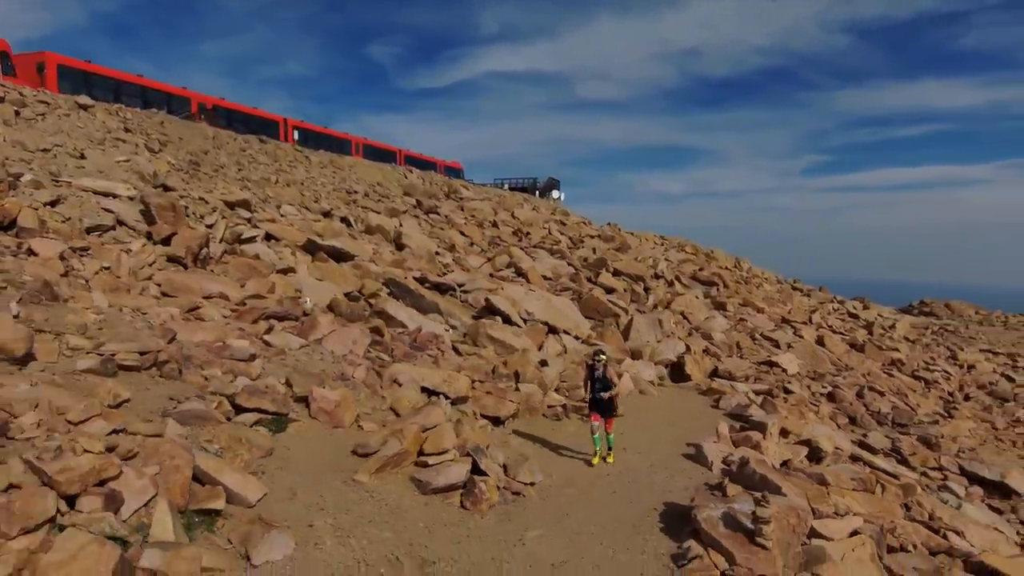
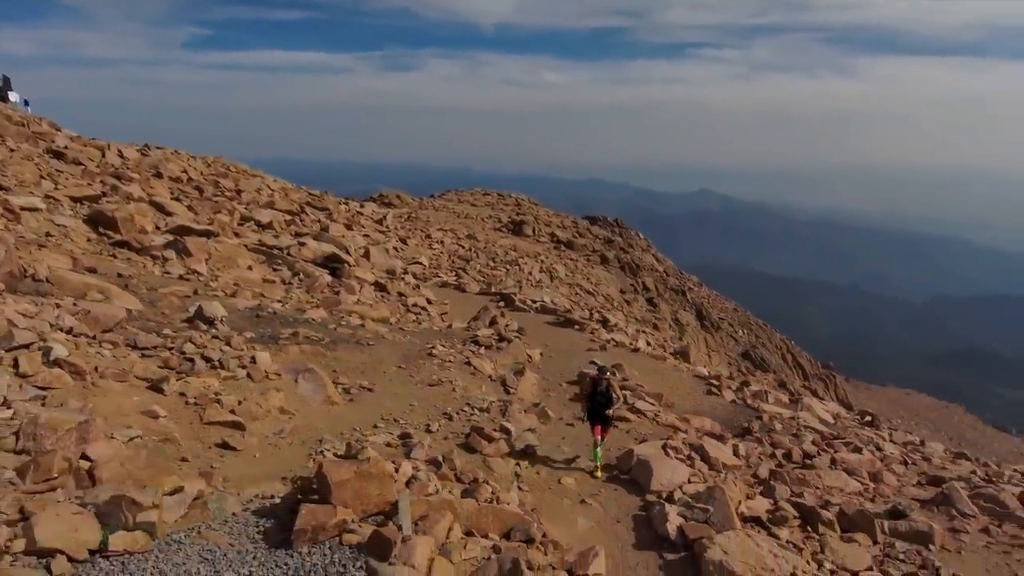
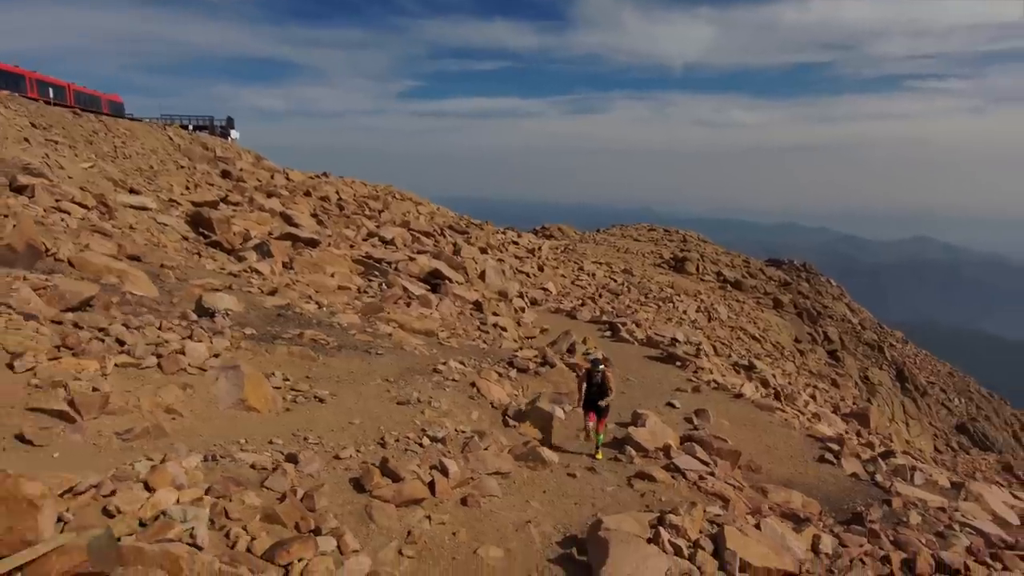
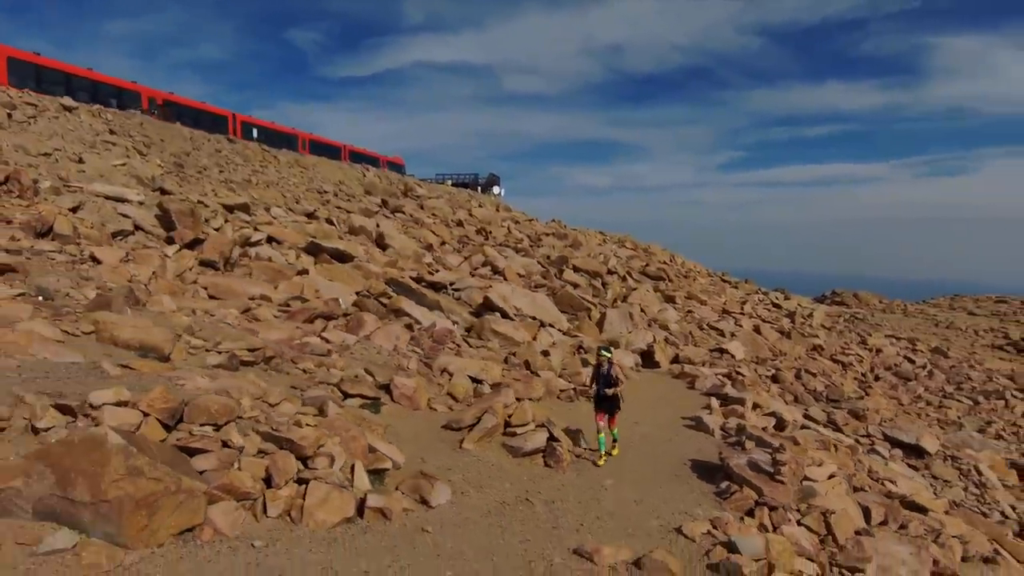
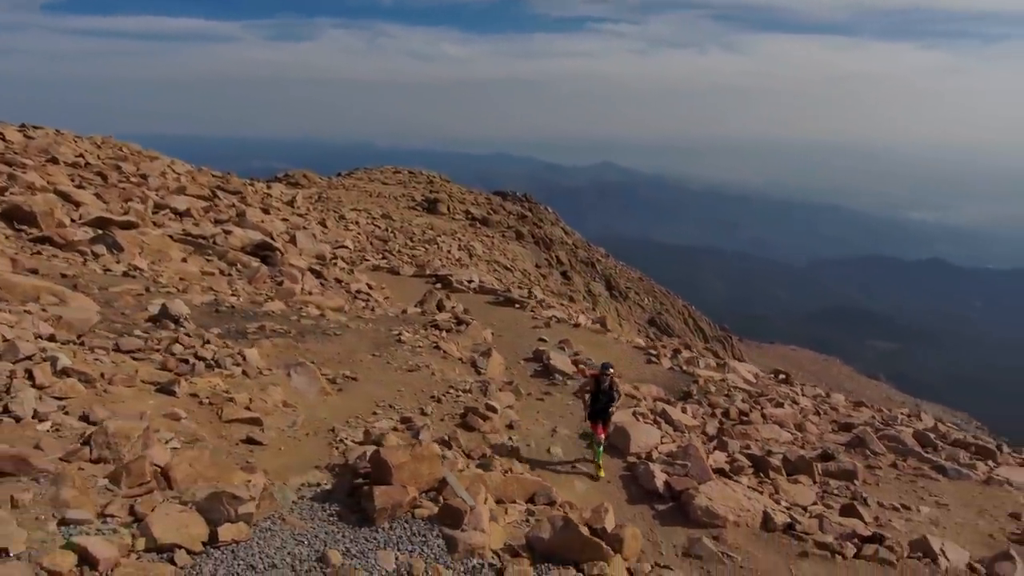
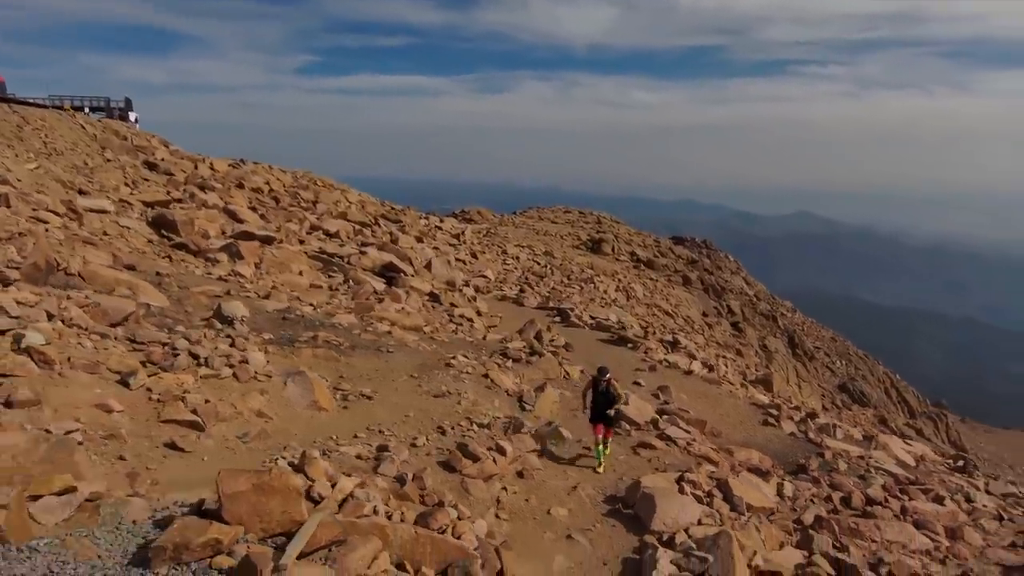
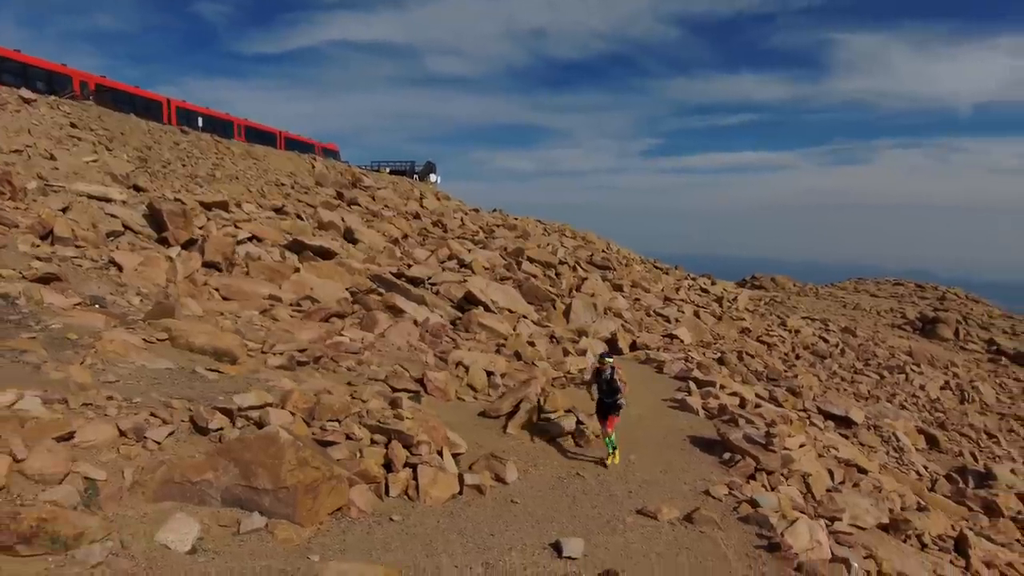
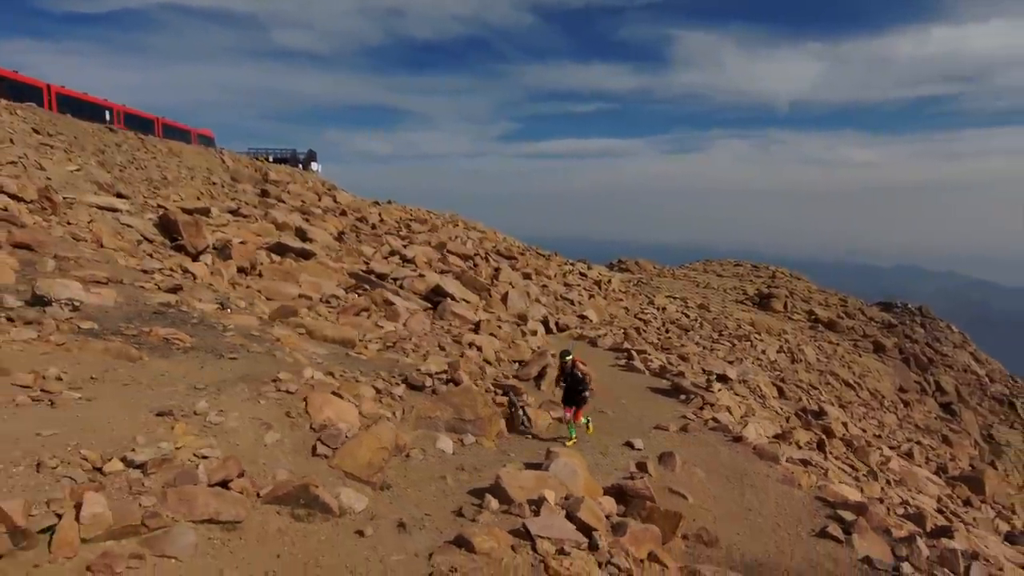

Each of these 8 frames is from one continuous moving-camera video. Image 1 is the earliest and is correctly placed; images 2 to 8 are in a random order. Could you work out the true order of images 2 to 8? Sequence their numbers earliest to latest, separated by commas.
4, 7, 8, 3, 6, 2, 5
